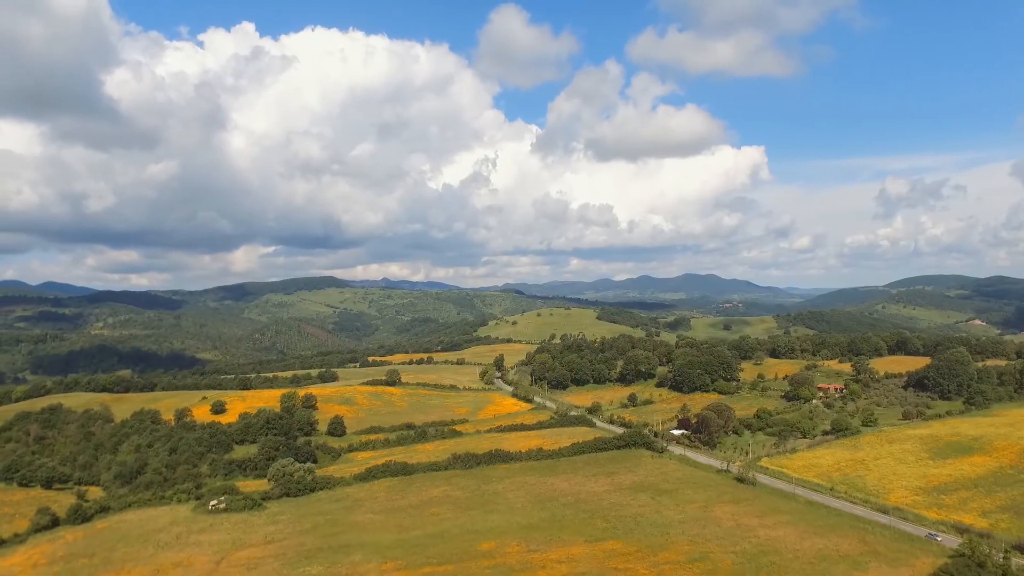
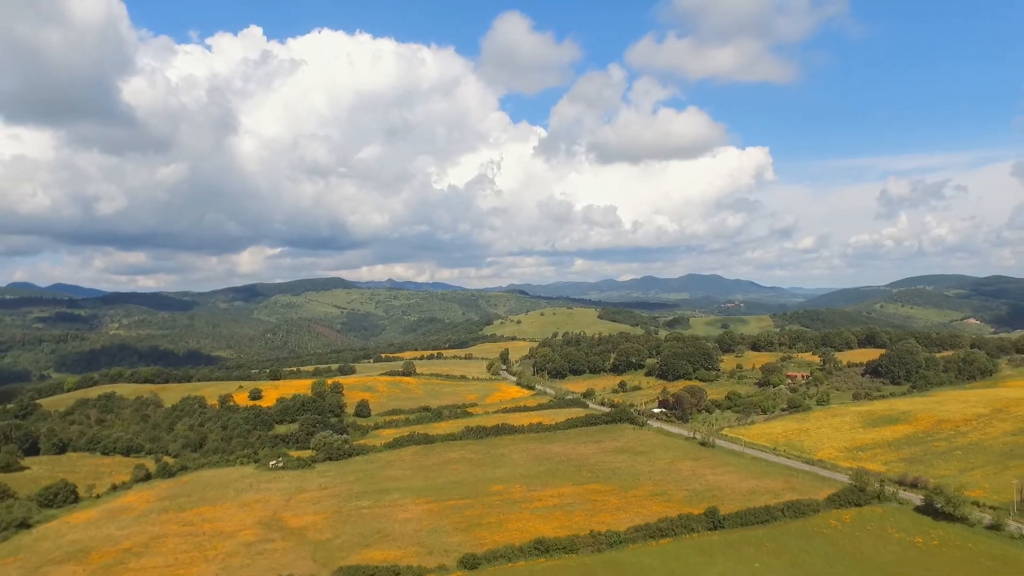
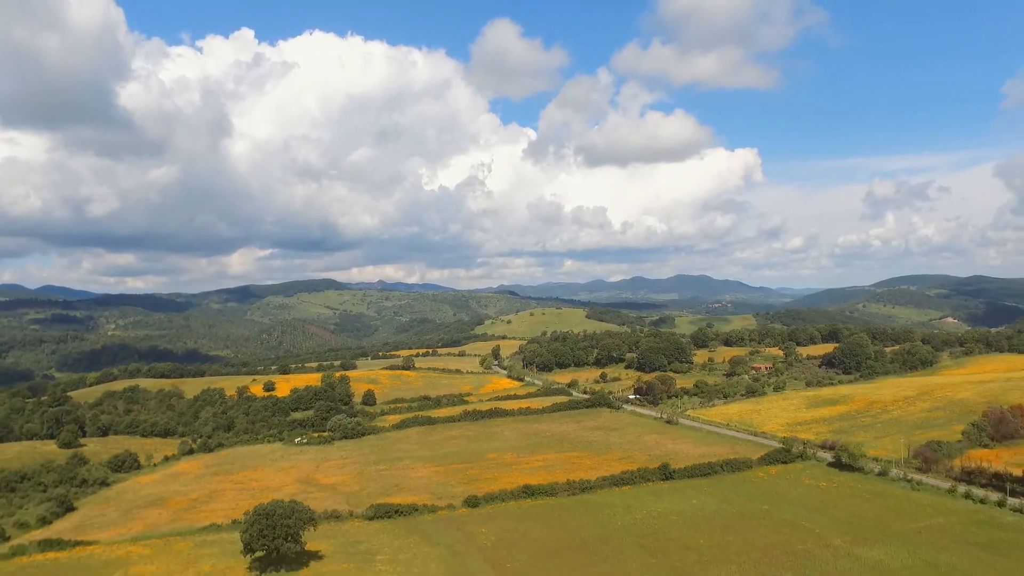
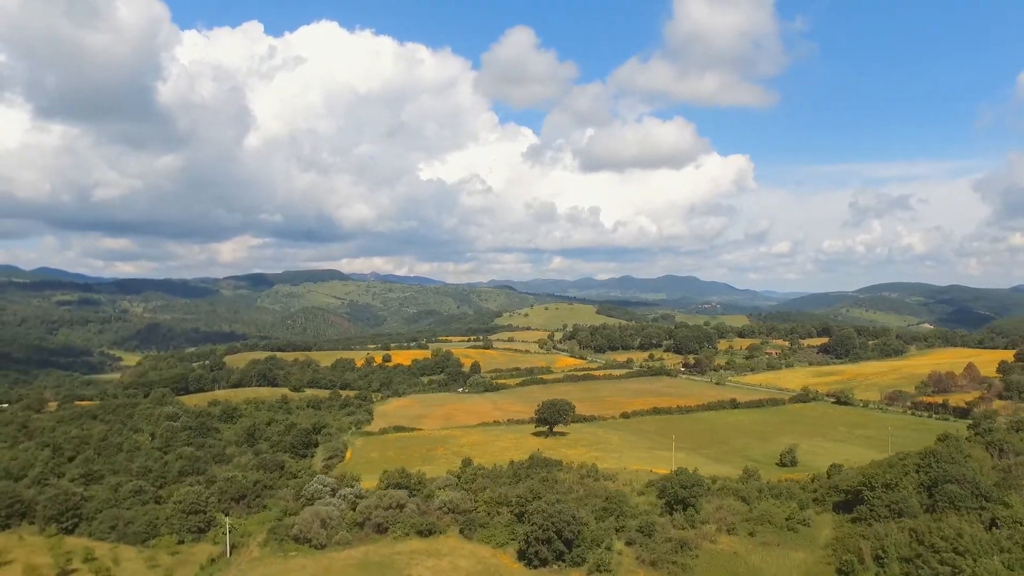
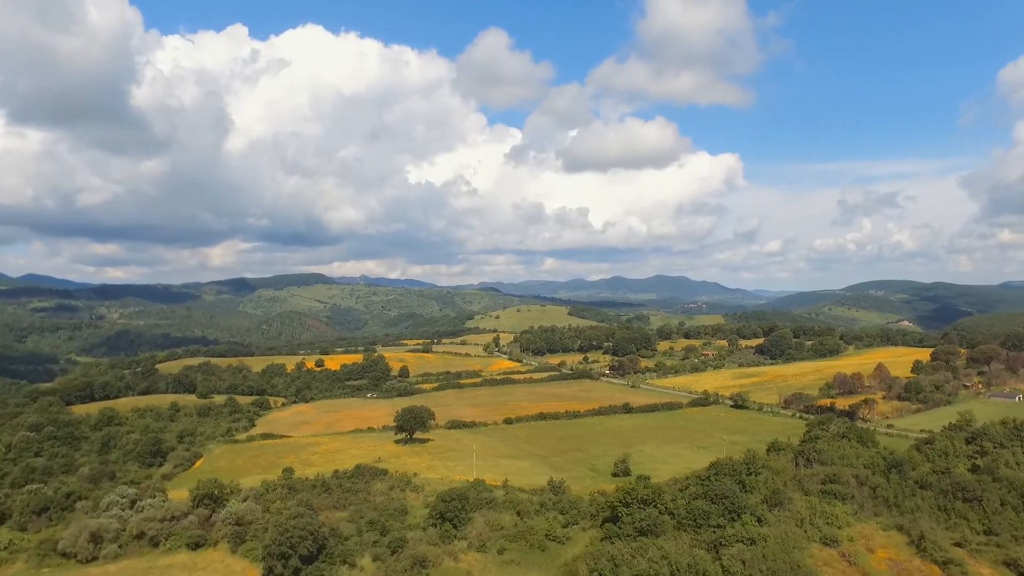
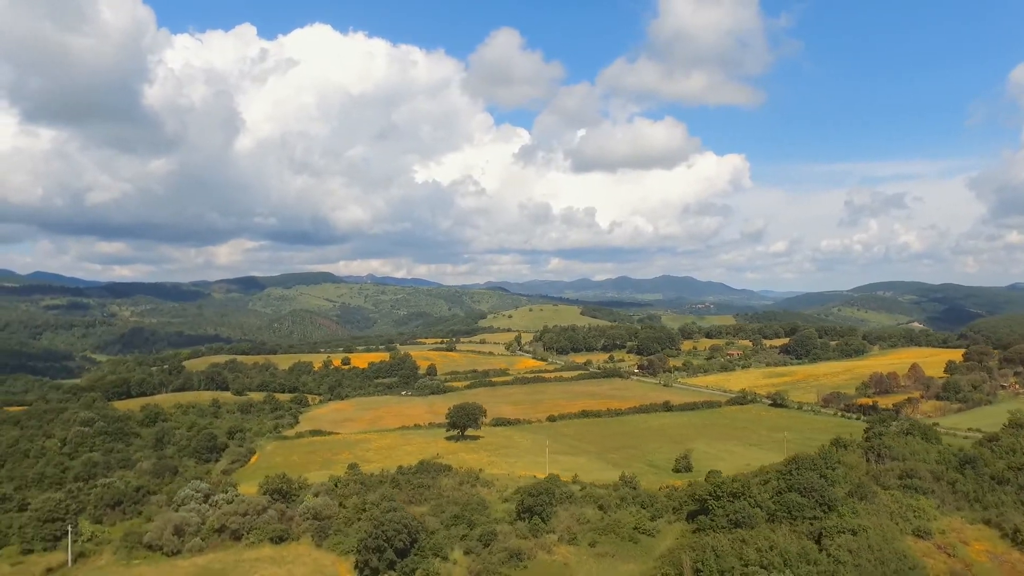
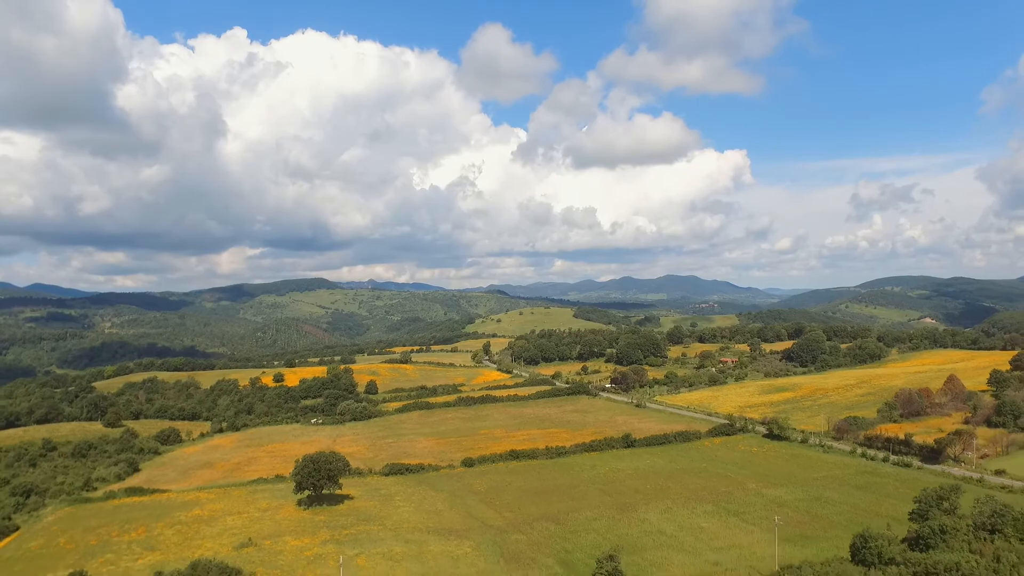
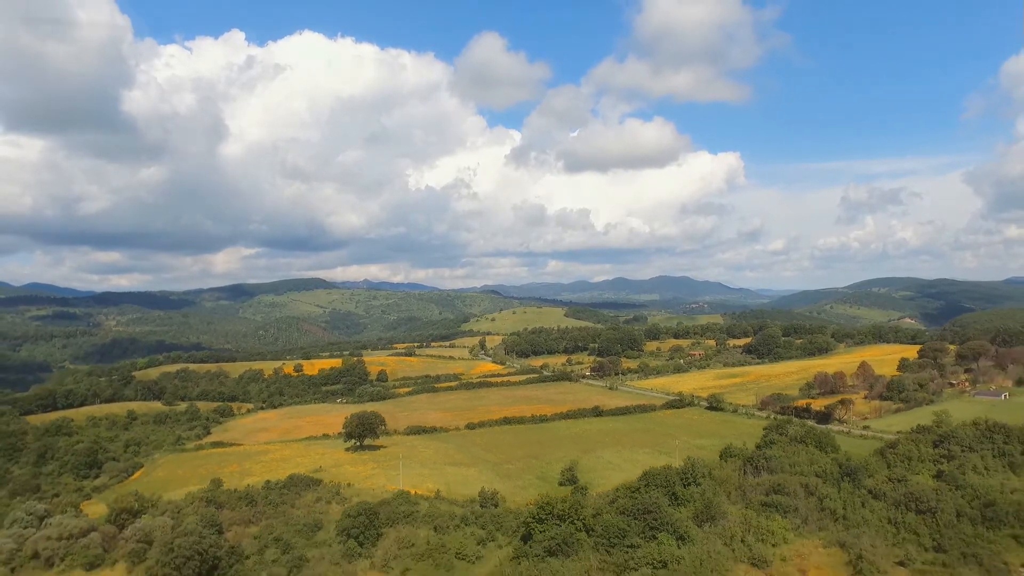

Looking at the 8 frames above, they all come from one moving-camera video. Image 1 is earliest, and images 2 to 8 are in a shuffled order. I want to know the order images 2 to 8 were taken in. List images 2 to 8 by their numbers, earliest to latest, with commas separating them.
2, 3, 7, 8, 5, 6, 4
